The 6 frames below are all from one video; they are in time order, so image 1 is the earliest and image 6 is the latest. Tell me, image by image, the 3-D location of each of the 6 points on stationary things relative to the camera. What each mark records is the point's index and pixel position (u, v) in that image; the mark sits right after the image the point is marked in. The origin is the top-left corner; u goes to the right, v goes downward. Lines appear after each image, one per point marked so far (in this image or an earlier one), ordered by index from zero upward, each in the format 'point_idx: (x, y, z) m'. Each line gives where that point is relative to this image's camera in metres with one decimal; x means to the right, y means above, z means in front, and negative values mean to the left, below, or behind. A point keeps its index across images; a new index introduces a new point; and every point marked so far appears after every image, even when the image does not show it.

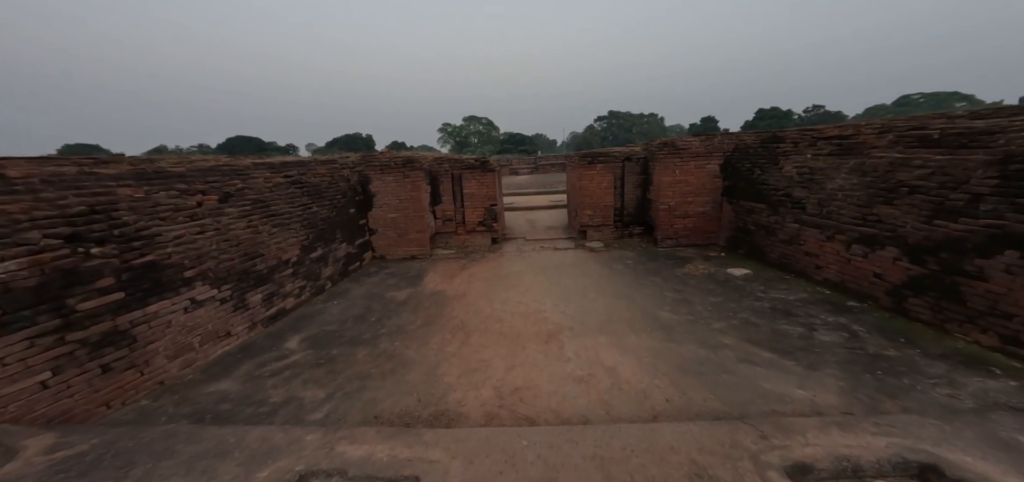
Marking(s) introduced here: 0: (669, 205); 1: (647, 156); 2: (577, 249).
0: (+3.3, +0.7, +7.0) m
1: (+3.0, +1.9, +7.5) m
2: (+1.5, -0.2, +7.8) m
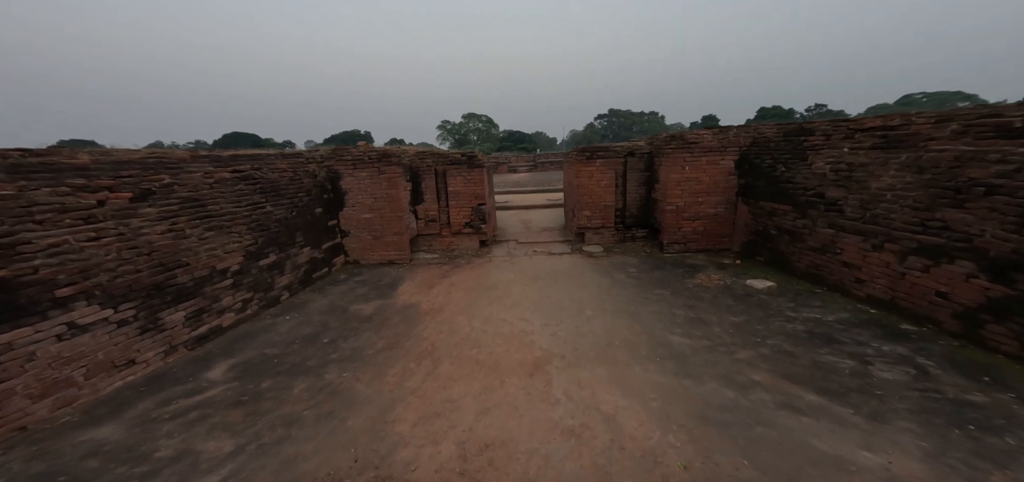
0: (+3.1, +0.6, +6.2) m
1: (+2.8, +1.8, +6.7) m
2: (+1.3, -0.3, +7.0) m
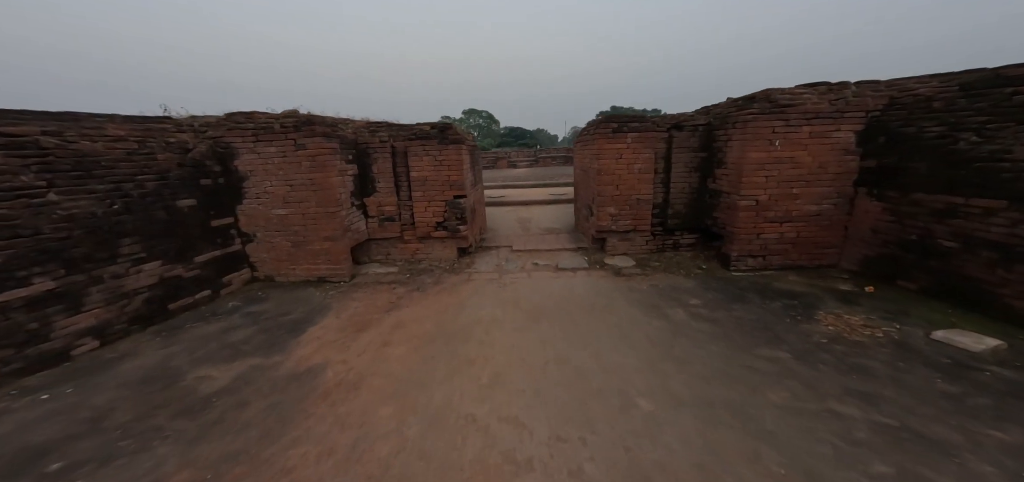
0: (+2.9, +0.5, +4.0) m
1: (+2.6, +1.6, +4.5) m
2: (+1.1, -0.4, +4.8) m
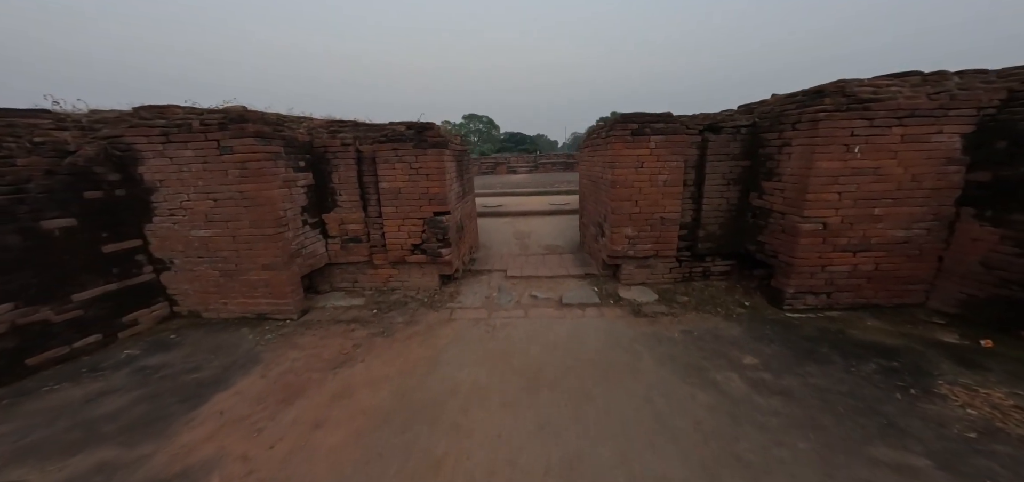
0: (+2.8, +0.2, +3.0) m
1: (+2.6, +1.3, +3.5) m
2: (+1.0, -0.8, +3.8) m
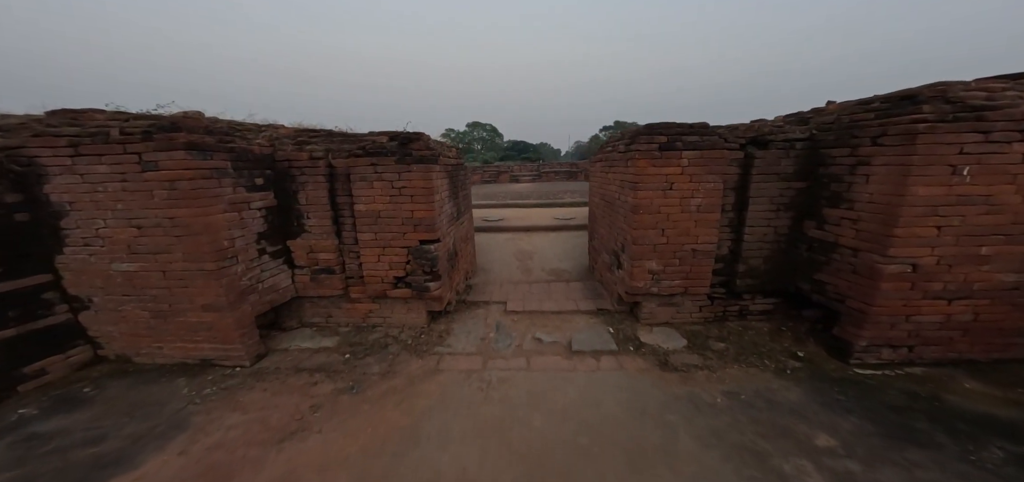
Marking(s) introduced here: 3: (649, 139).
0: (+2.8, -0.2, +2.4) m
1: (+2.6, +0.9, +2.9) m
2: (+1.0, -1.1, +3.1) m
3: (+1.2, +0.9, +2.9) m
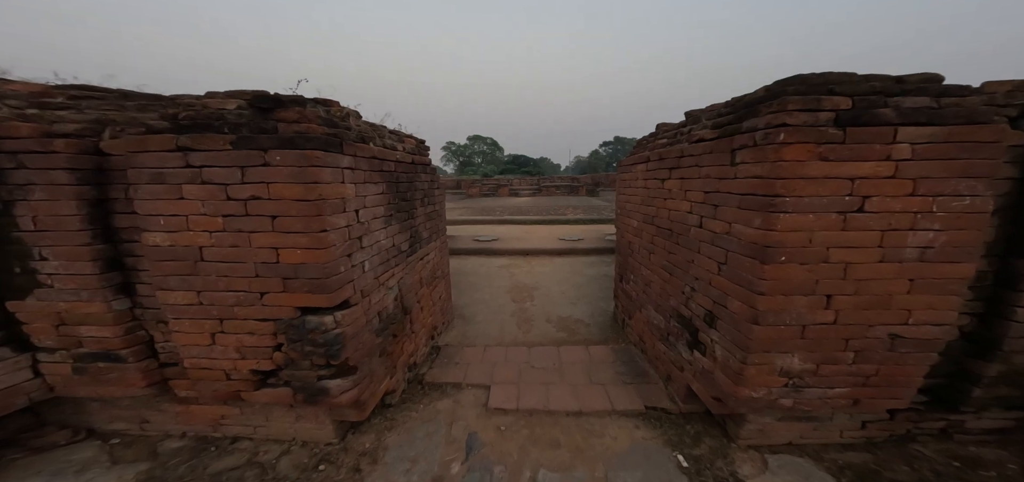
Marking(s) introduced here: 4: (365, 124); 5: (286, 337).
0: (+2.8, -0.5, +0.7) m
1: (+2.5, +0.6, +1.3) m
2: (+0.9, -1.4, +1.4) m
3: (+1.1, +0.6, +1.3) m
4: (-0.9, +0.7, +2.0) m
5: (-1.1, -0.4, +1.7) m
